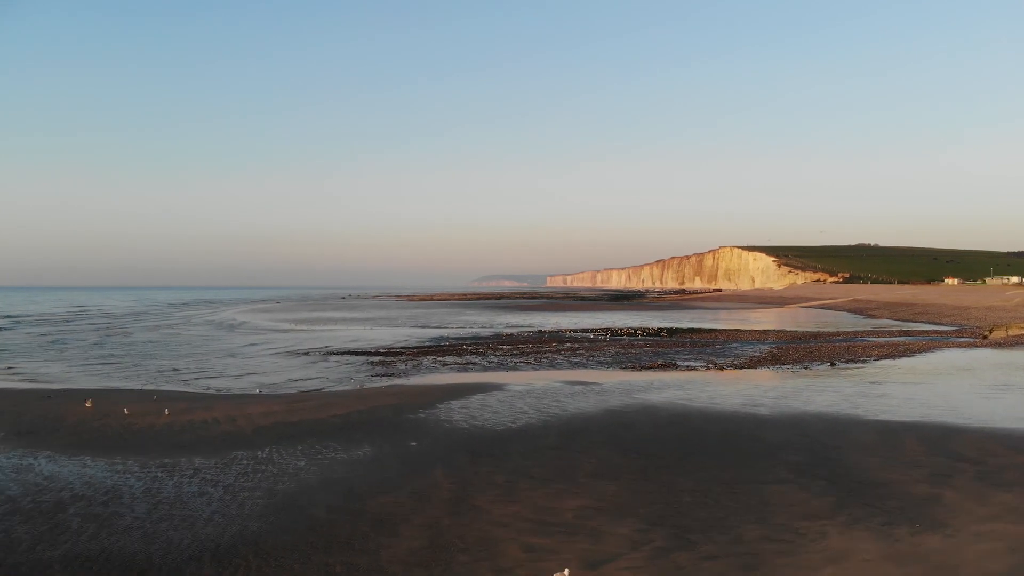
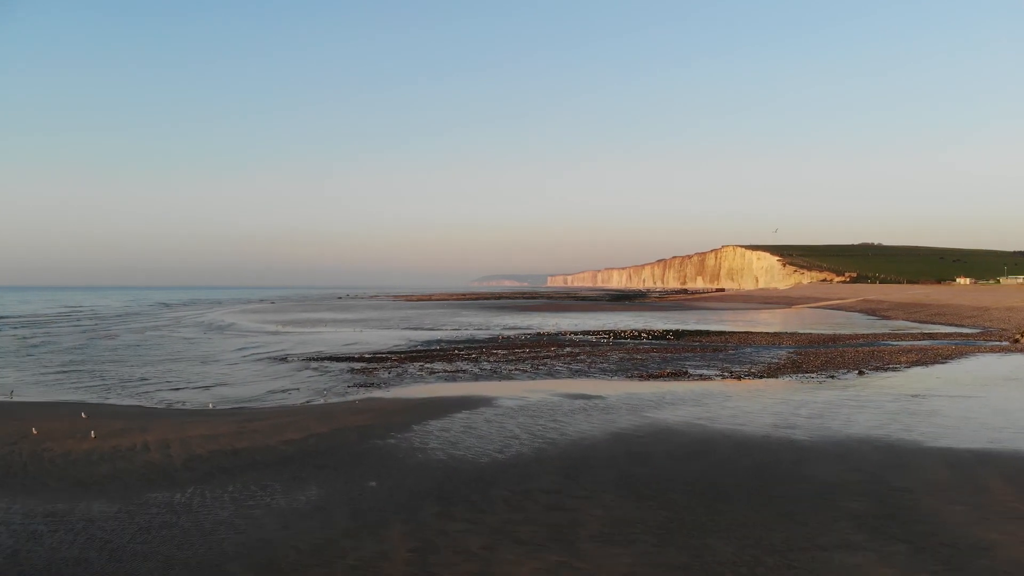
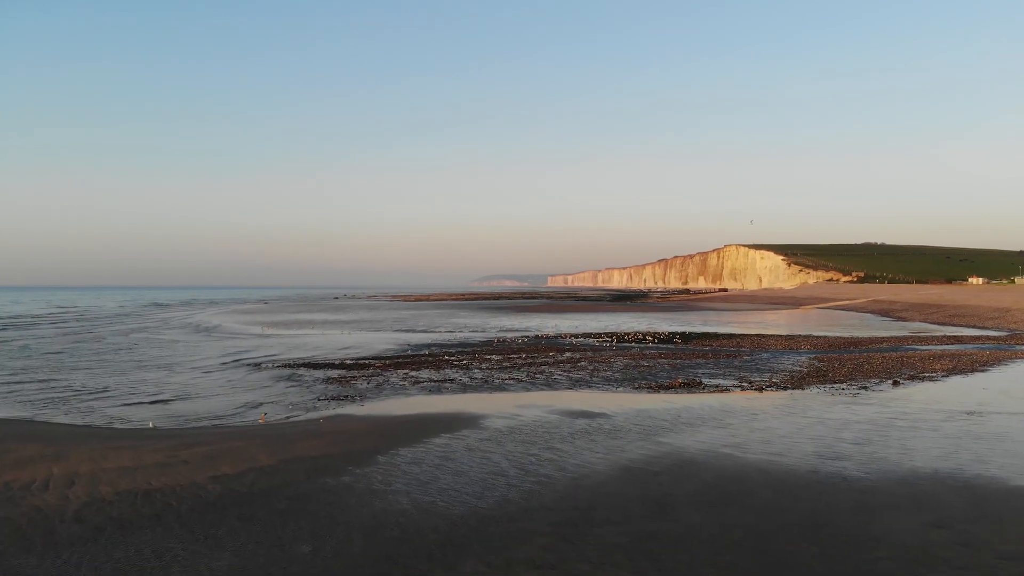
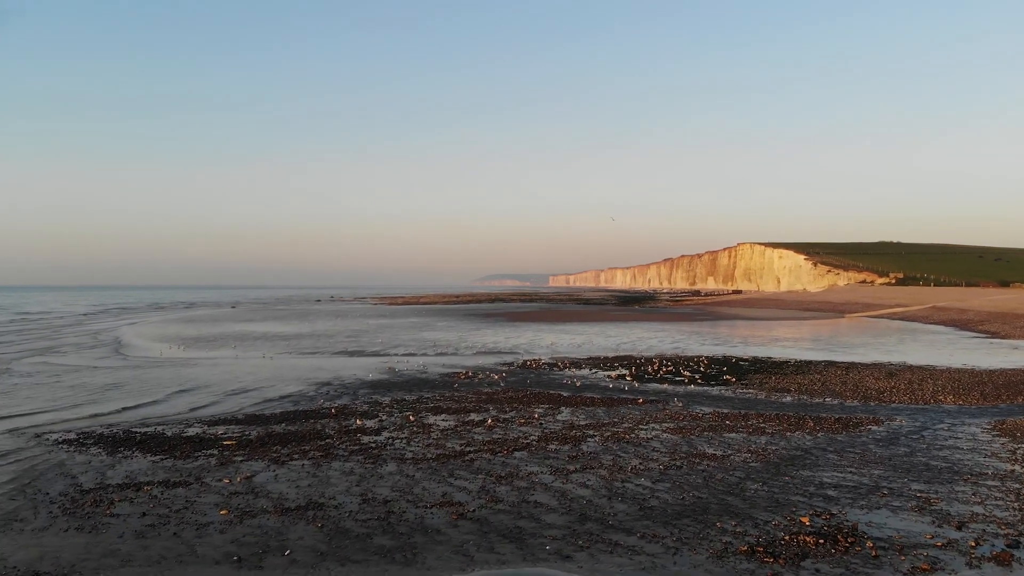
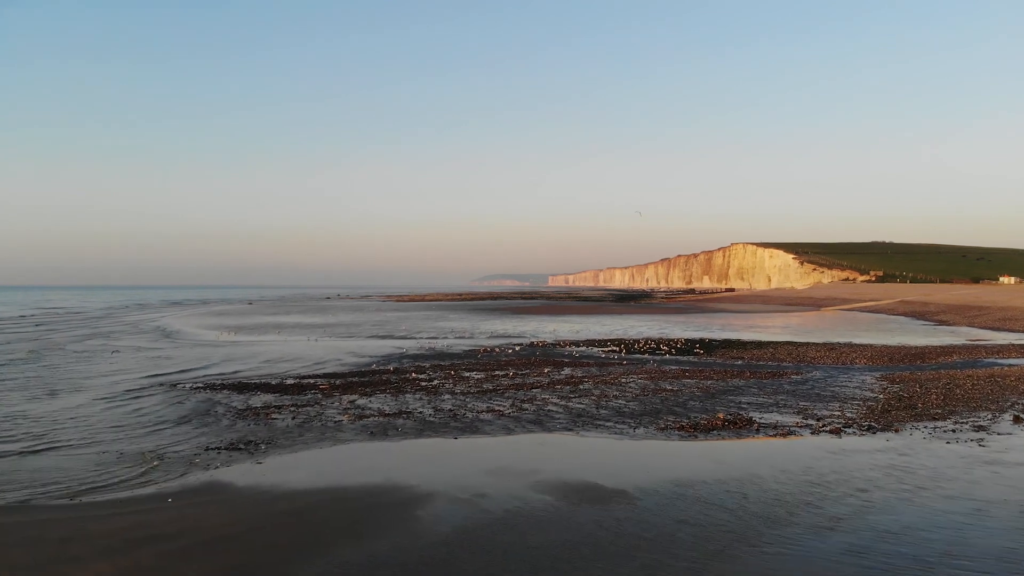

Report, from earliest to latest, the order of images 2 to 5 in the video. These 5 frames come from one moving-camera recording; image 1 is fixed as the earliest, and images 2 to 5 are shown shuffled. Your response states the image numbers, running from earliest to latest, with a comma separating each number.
2, 3, 5, 4
